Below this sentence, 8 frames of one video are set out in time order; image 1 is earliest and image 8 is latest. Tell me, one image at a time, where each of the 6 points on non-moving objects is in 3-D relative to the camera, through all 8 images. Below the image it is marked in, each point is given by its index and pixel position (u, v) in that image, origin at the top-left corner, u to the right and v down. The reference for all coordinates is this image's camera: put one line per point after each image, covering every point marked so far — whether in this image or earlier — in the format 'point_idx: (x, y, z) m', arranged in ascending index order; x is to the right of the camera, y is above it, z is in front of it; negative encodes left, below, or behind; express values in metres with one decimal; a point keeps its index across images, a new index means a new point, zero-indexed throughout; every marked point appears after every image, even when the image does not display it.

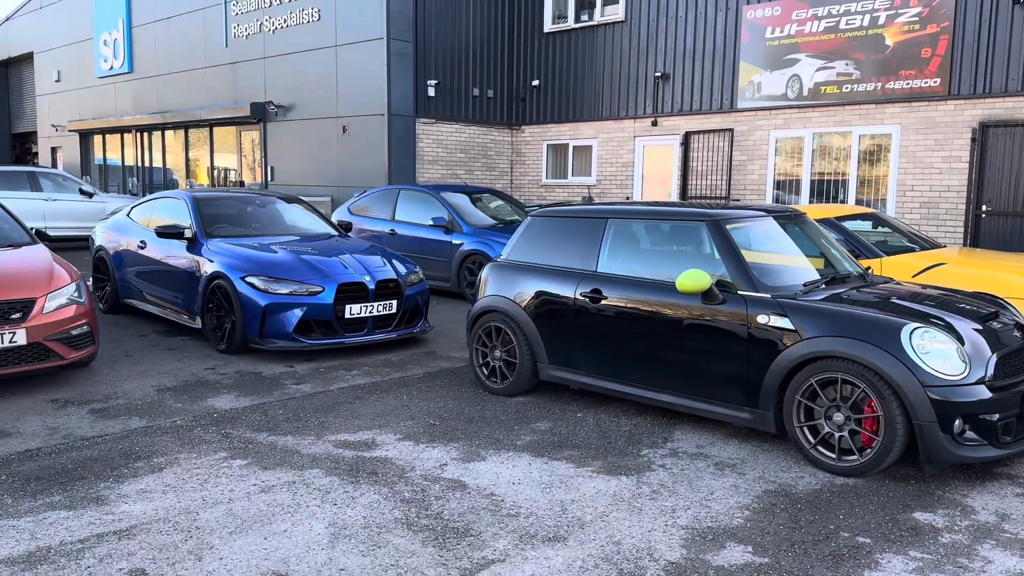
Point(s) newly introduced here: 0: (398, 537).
0: (-0.4, -1.0, +3.3) m
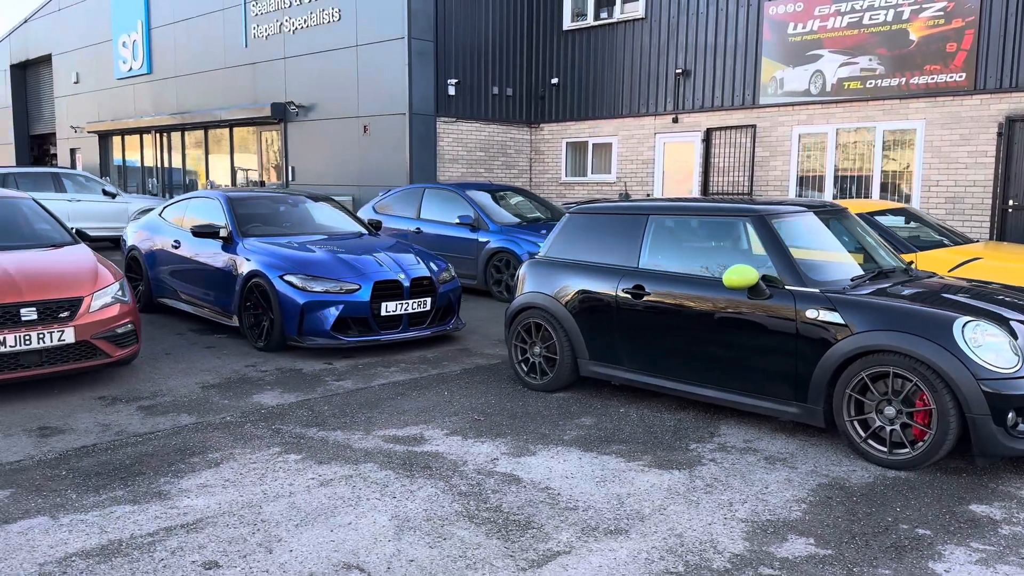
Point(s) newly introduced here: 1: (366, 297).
0: (-0.2, -1.0, +3.4) m
1: (-1.2, -0.1, +6.7) m
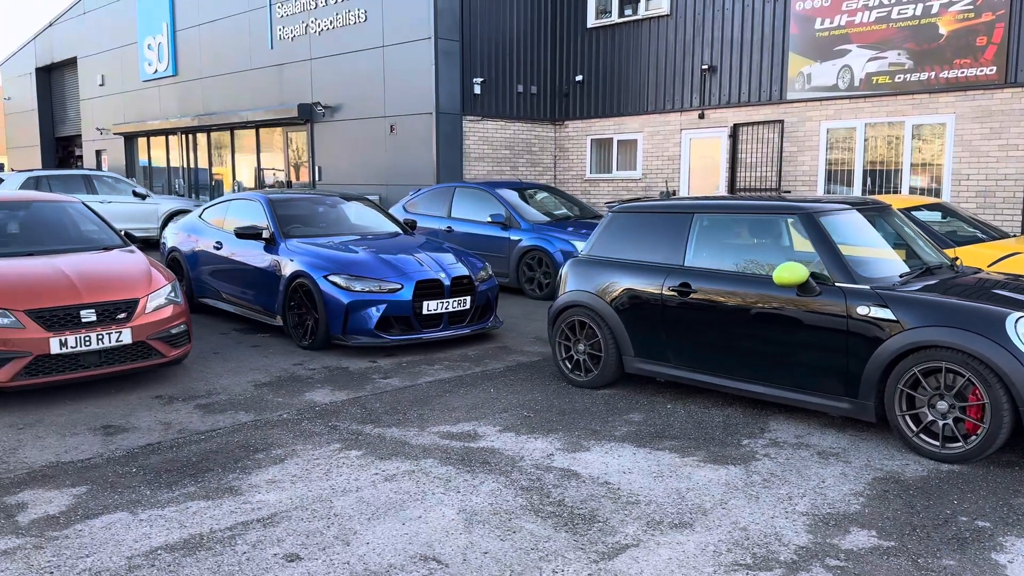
0: (+0.1, -1.0, +3.5) m
1: (-0.8, -0.1, +6.8) m
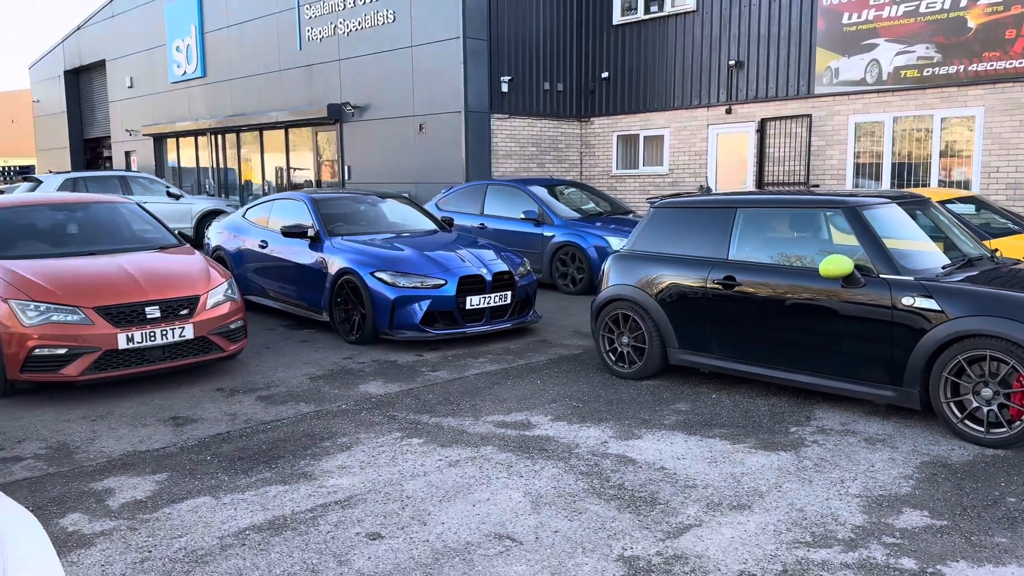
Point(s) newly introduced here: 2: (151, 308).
0: (+0.4, -0.9, +3.6) m
1: (-0.5, 0.0, +7.0) m
2: (-2.4, -0.1, +5.5) m
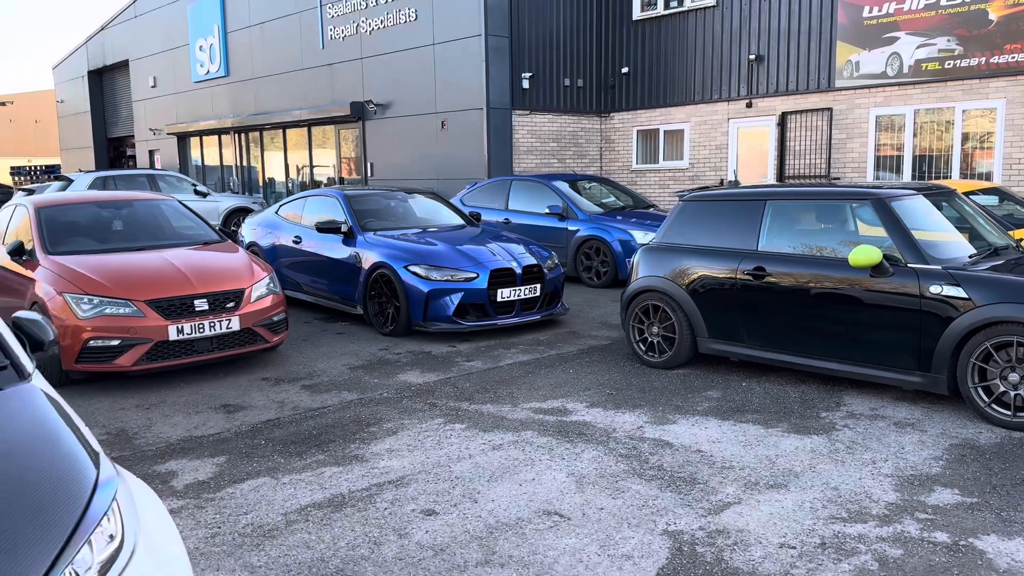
0: (+0.6, -0.9, +3.8) m
1: (-0.2, 0.0, +7.2) m
2: (-2.1, -0.1, +5.7) m
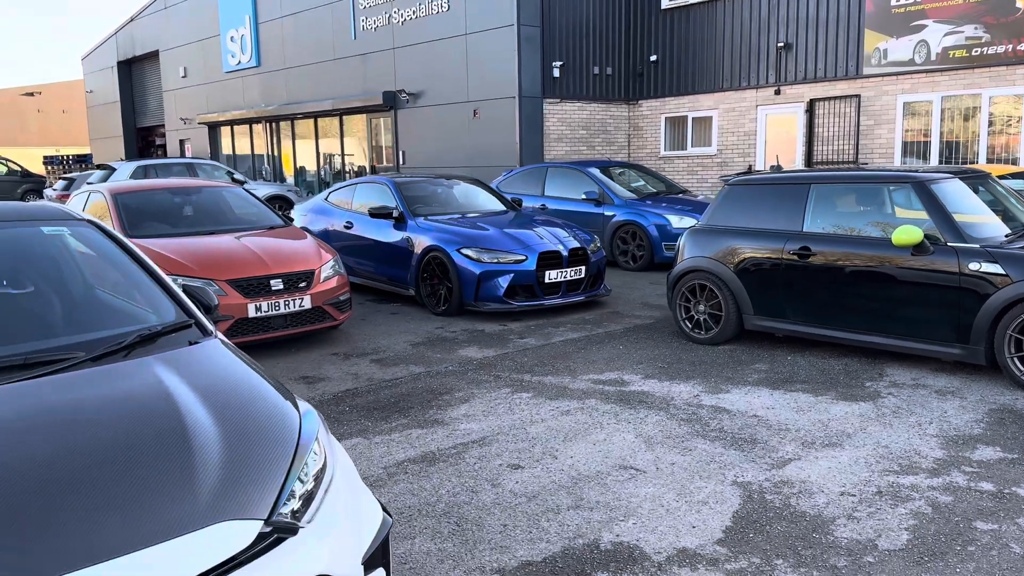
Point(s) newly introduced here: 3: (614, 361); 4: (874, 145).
0: (+0.9, -0.8, +4.2) m
1: (+0.2, +0.2, +7.5) m
2: (-1.7, +0.1, +6.1) m
3: (+0.7, -0.5, +6.0) m
4: (+5.7, +2.2, +13.1) m
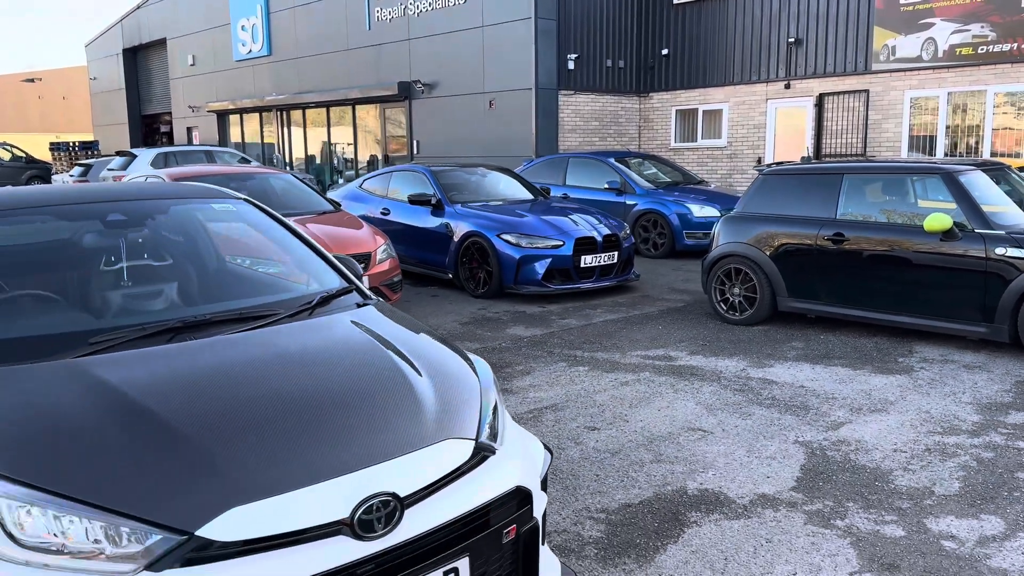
0: (+1.3, -0.7, +4.6) m
1: (+0.5, +0.3, +7.9) m
2: (-1.4, +0.2, +6.5) m
3: (+1.1, -0.4, +6.4) m
4: (+6.0, +2.4, +13.5) m
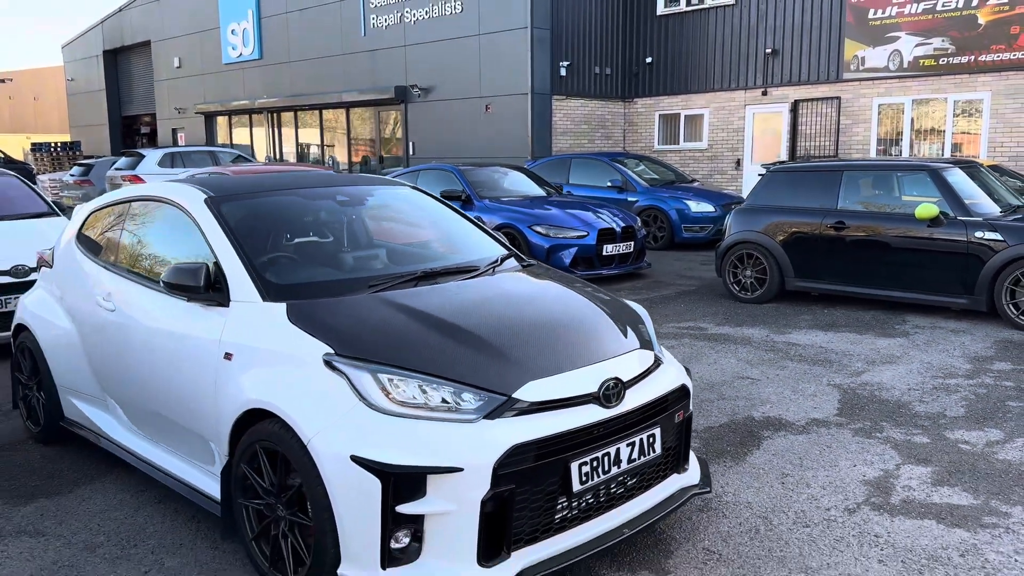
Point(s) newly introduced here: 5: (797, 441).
0: (+1.8, -0.5, +5.5) m
1: (+0.9, +0.5, +8.8) m
2: (-1.0, +0.3, +7.3) m
3: (+1.5, -0.2, +7.3) m
4: (+6.0, +2.5, +14.7) m
5: (+1.4, -0.7, +4.1) m
